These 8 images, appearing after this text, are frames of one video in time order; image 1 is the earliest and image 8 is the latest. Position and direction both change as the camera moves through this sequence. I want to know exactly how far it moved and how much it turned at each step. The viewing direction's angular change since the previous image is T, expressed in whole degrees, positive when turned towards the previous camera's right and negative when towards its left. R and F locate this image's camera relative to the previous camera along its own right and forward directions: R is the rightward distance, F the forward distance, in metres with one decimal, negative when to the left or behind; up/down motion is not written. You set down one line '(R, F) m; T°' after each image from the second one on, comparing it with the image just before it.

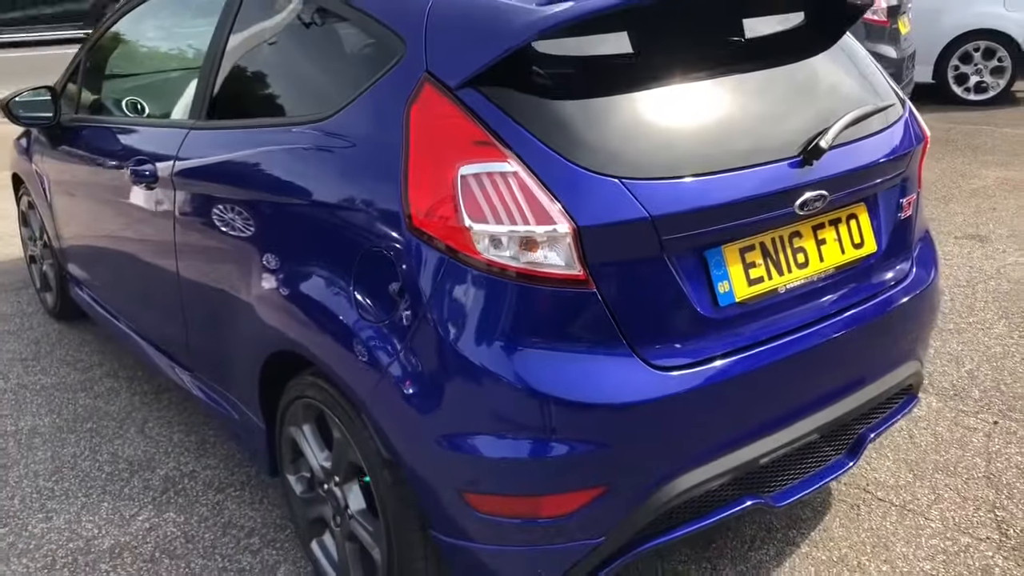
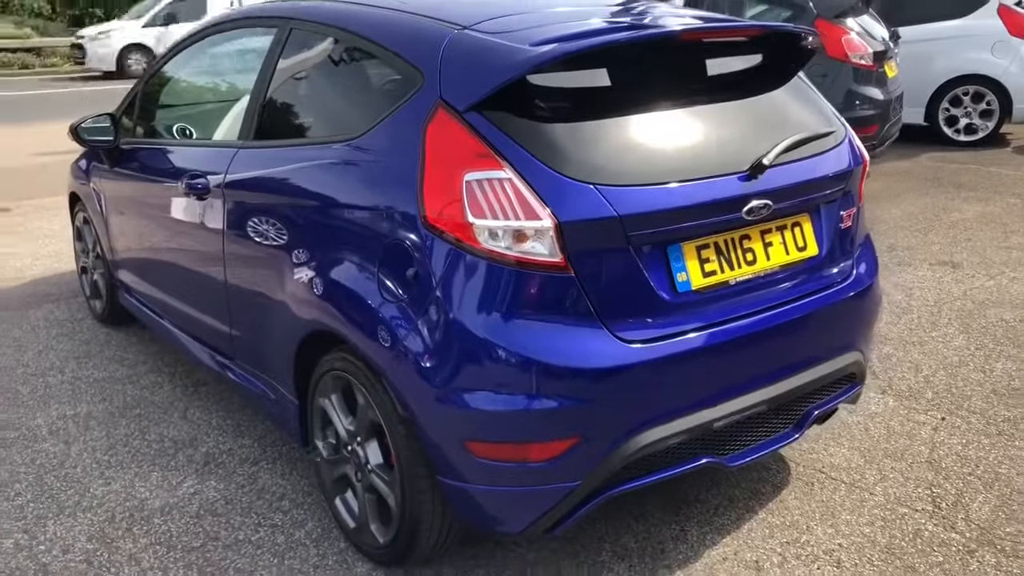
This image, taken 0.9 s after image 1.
(+0.1, -0.4) m; -1°
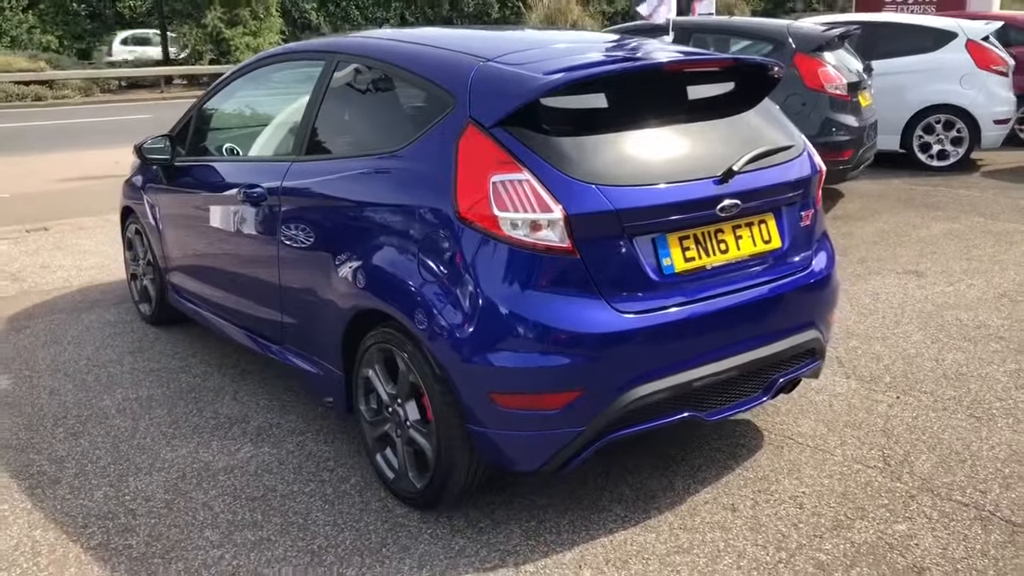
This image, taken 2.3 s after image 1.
(-0.1, -0.5) m; 0°
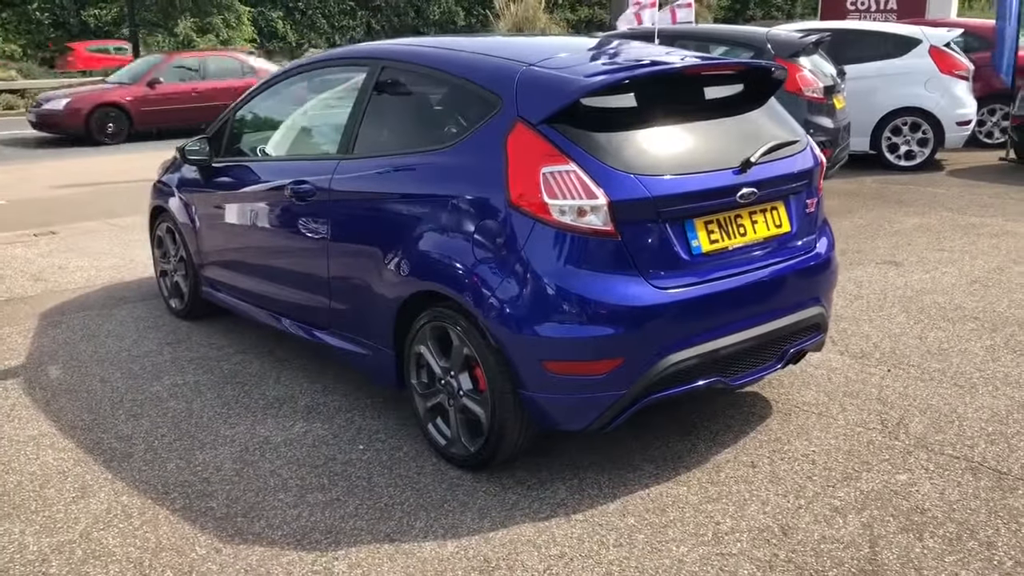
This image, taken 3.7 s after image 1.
(-0.3, -0.3) m; +2°
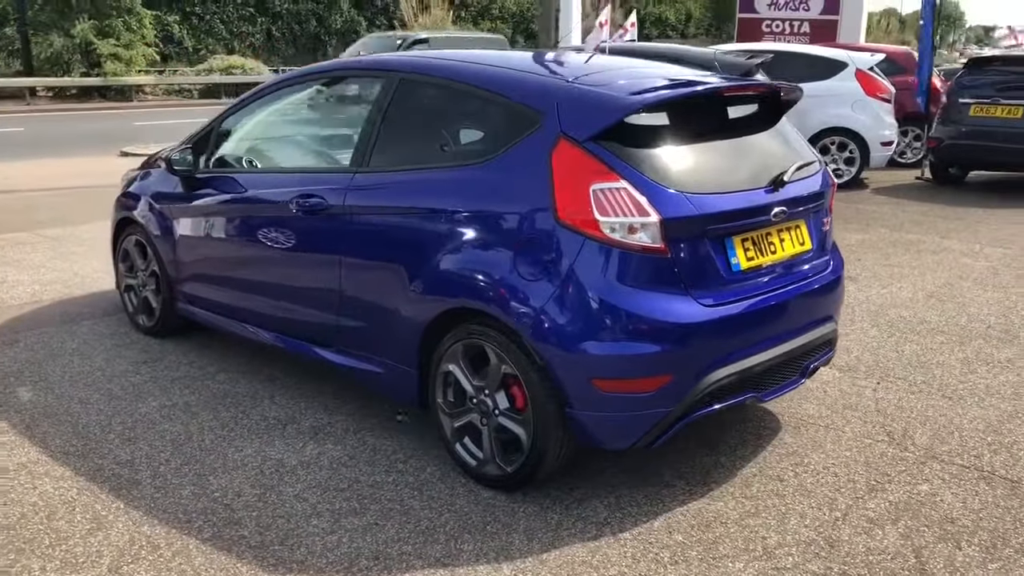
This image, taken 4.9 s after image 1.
(-0.5, +0.1) m; +6°
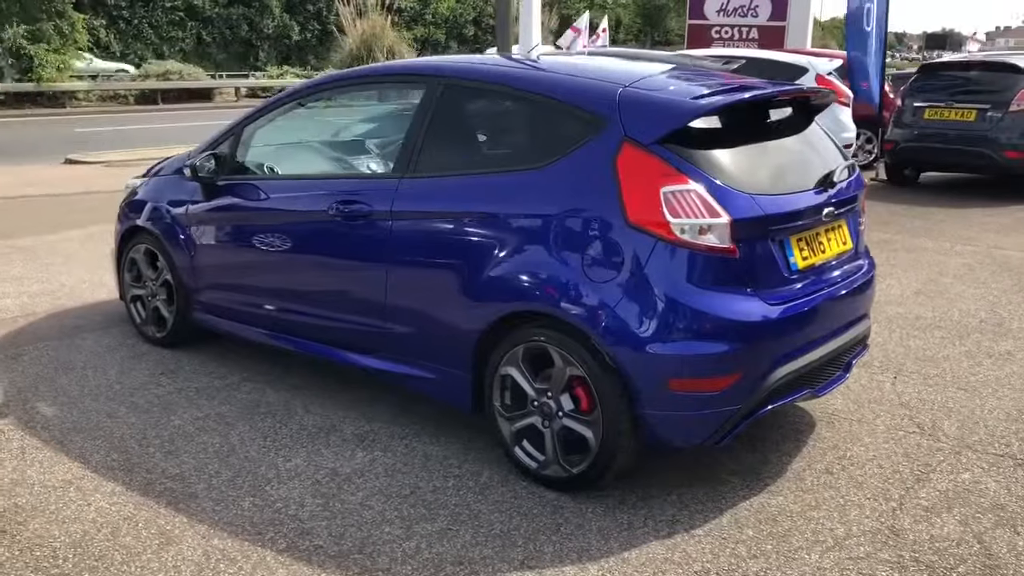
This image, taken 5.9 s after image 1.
(-0.5, 0.0) m; +4°
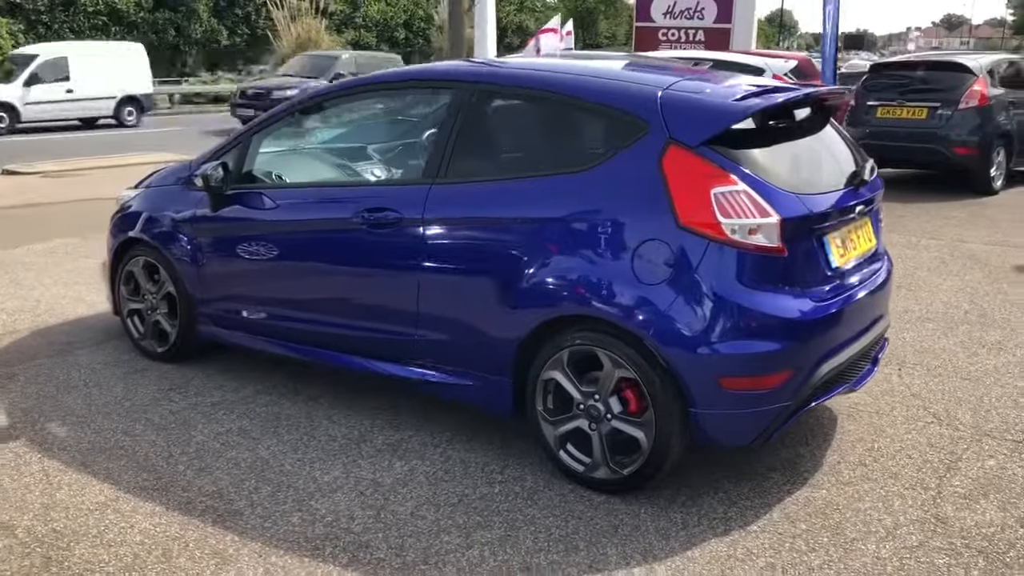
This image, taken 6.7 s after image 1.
(-0.4, 0.0) m; +4°
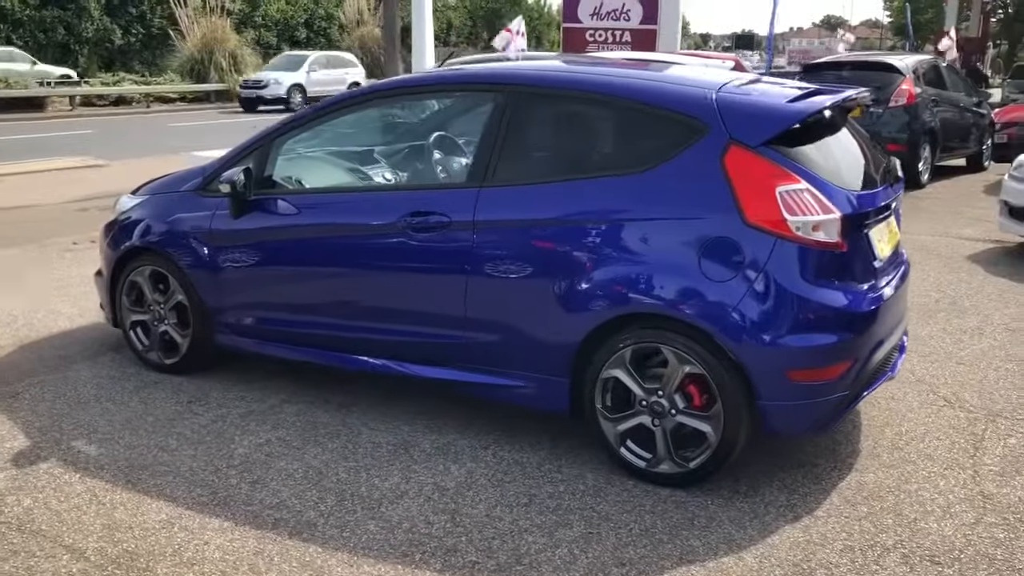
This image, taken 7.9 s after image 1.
(-0.6, 0.0) m; +6°
